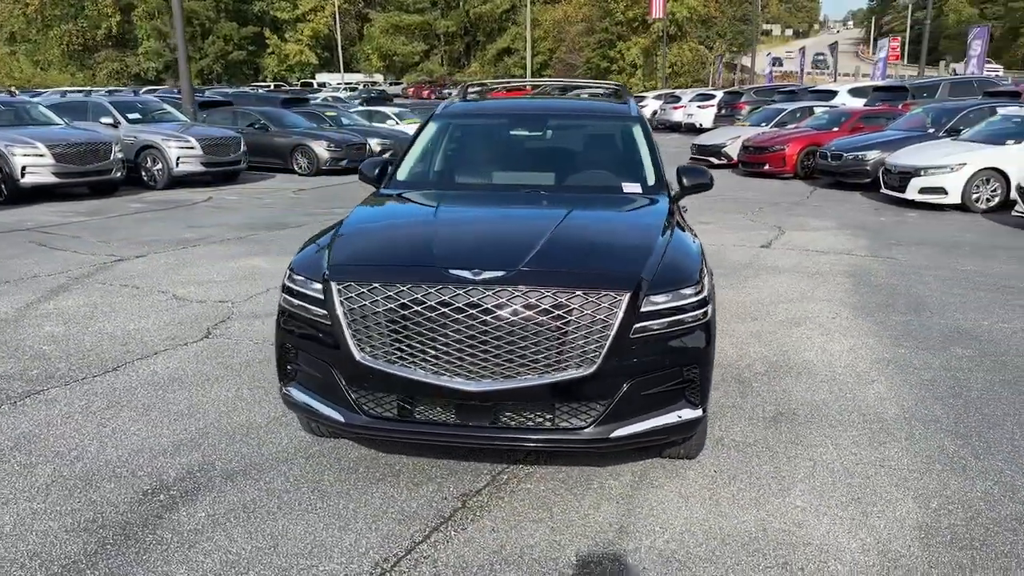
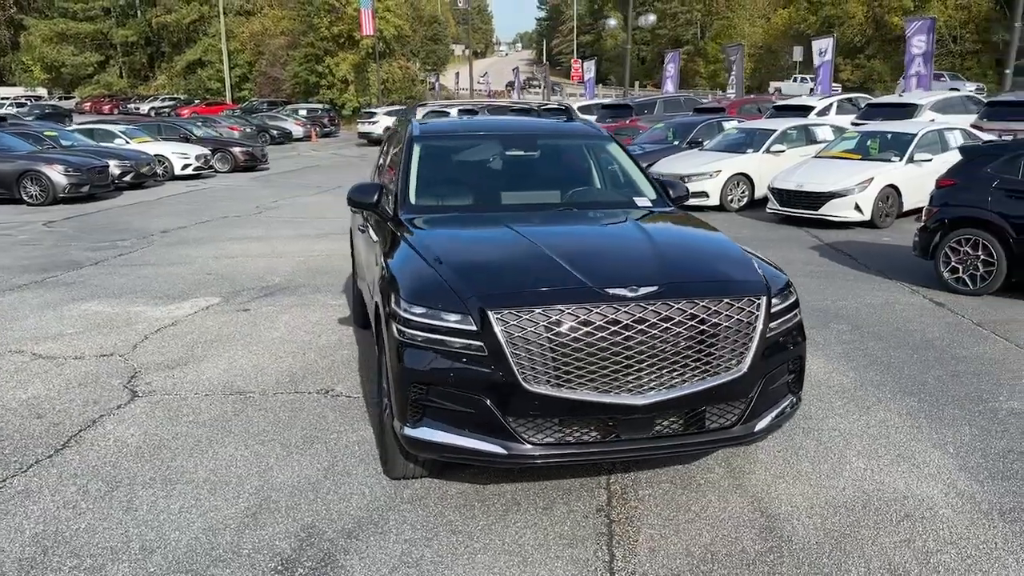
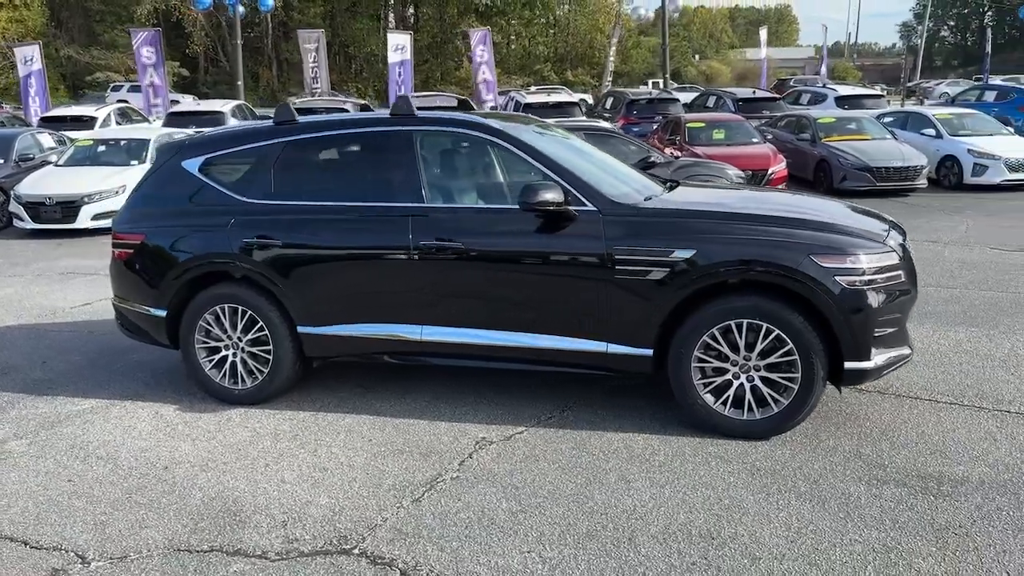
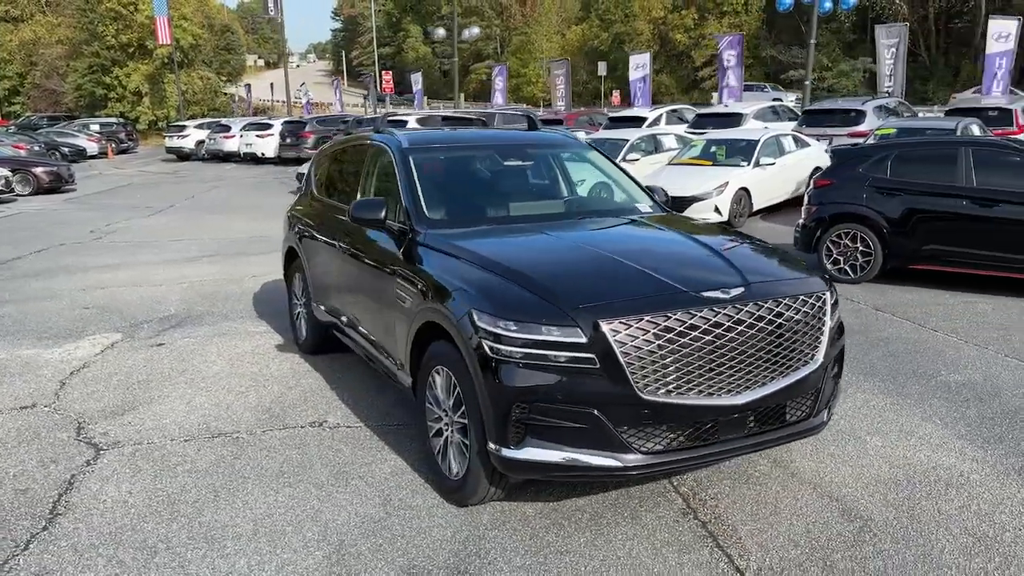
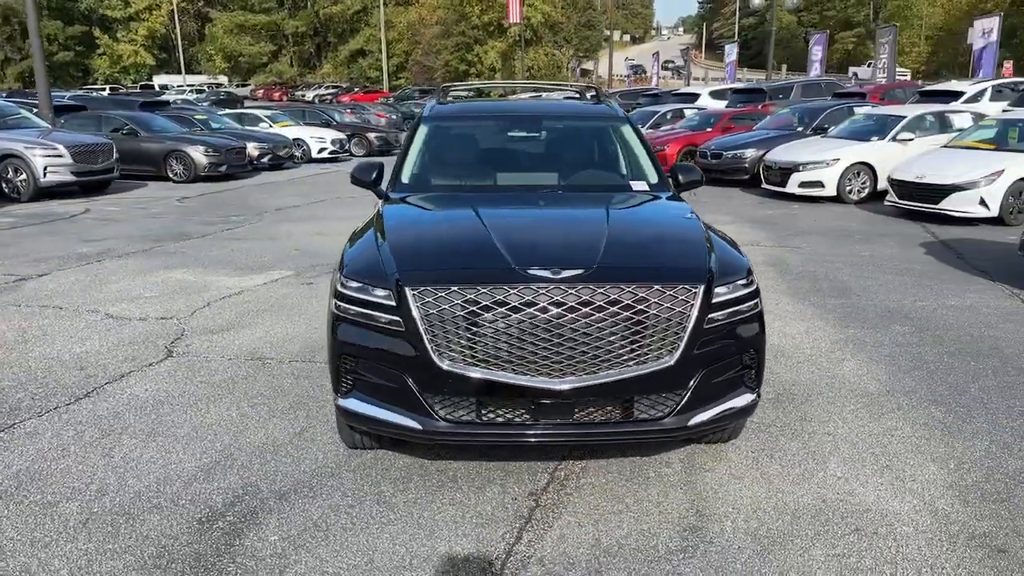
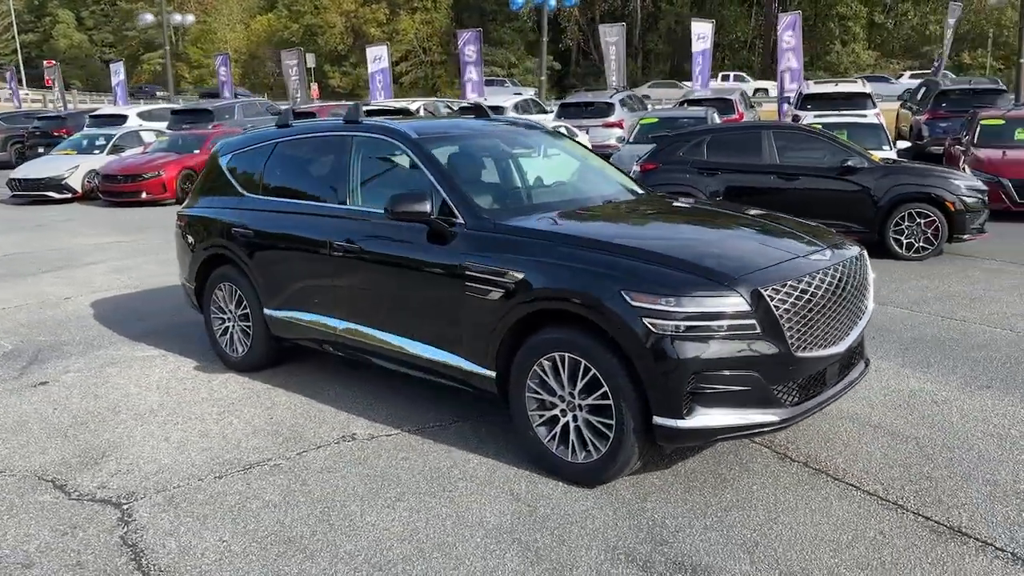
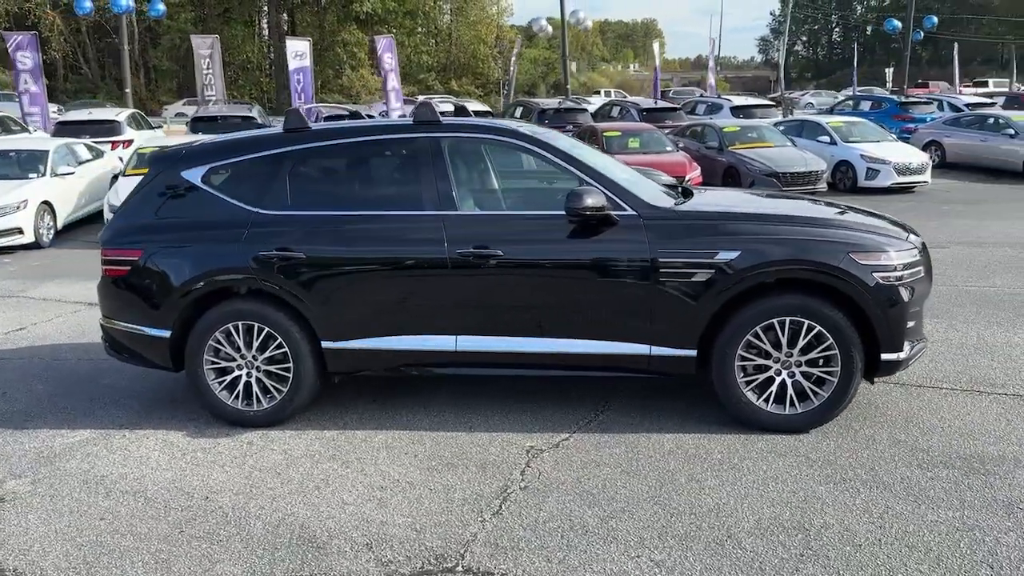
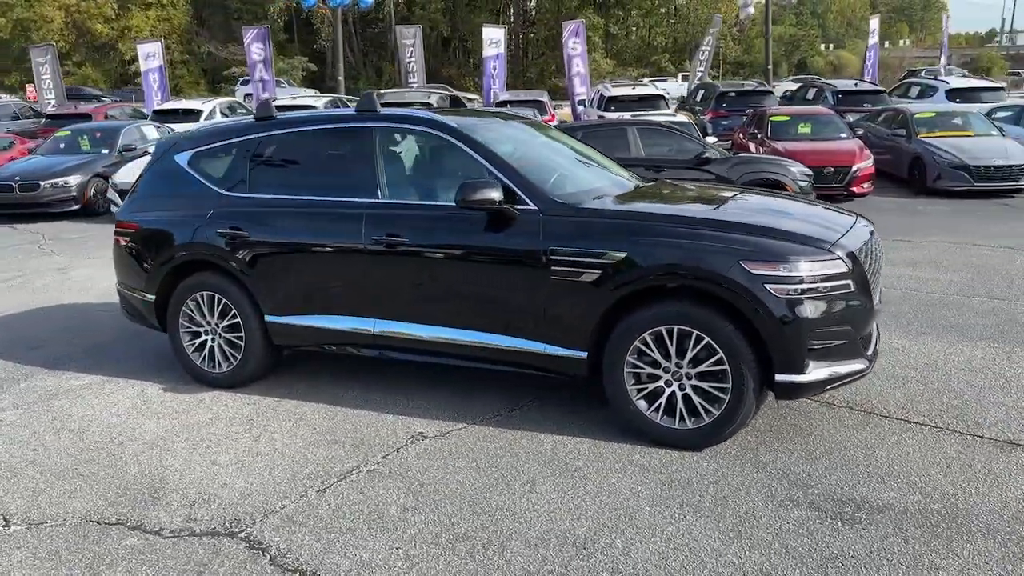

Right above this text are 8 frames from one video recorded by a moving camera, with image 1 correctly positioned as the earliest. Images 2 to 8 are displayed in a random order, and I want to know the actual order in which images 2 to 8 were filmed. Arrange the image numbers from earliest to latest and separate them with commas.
5, 2, 4, 6, 8, 3, 7
